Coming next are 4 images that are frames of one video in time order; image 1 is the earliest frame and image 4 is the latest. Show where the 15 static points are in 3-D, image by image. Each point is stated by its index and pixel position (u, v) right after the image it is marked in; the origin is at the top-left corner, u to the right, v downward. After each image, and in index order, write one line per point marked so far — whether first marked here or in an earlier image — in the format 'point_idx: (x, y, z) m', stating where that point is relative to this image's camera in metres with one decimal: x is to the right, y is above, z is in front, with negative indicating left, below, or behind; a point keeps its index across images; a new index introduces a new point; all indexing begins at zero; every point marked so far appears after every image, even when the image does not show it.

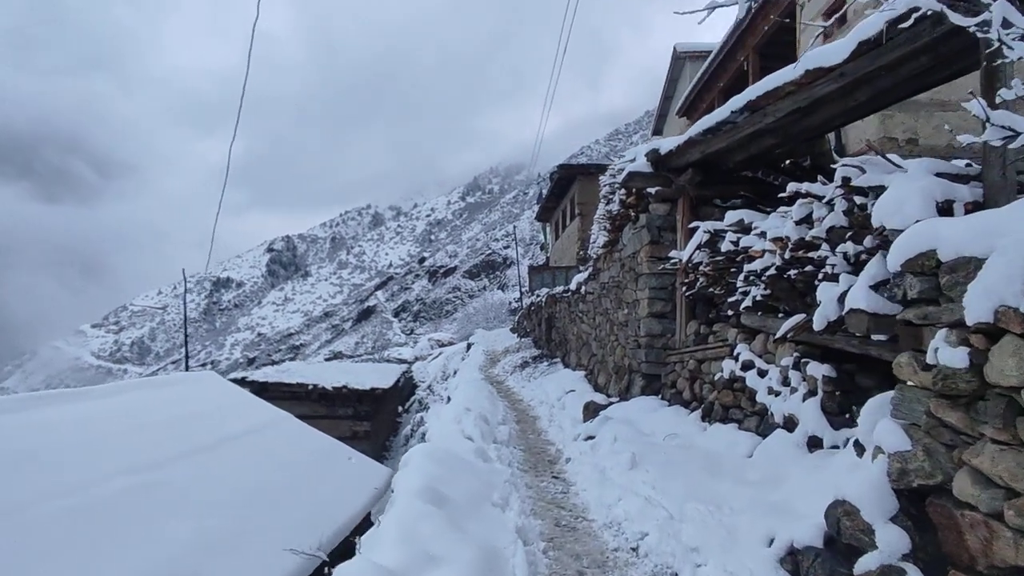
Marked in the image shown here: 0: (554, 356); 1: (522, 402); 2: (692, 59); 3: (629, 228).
0: (+1.0, -1.5, +13.8) m
1: (+0.2, -1.8, +9.6) m
2: (+5.7, +7.2, +19.1) m
3: (+1.5, +0.8, +7.8) m
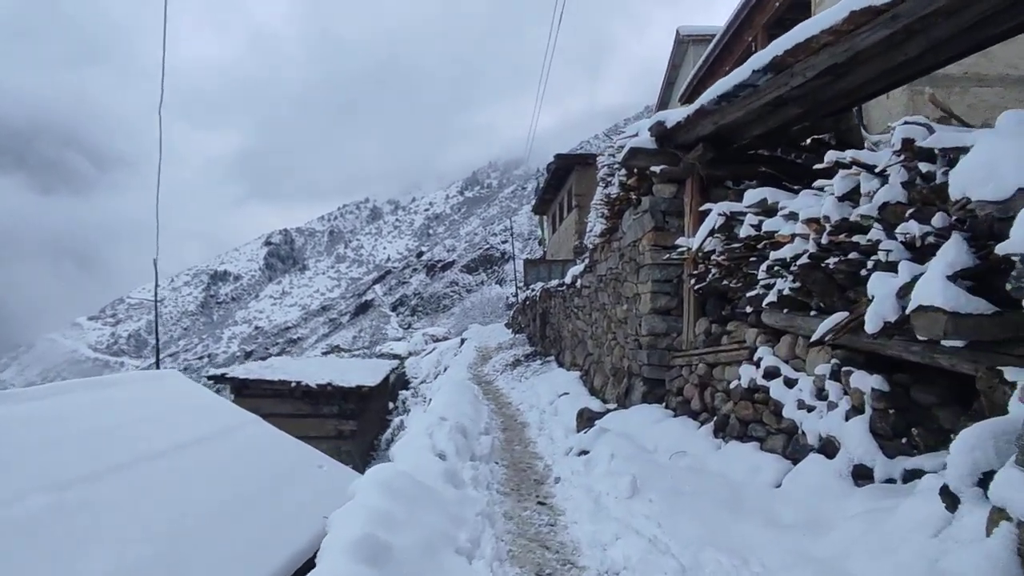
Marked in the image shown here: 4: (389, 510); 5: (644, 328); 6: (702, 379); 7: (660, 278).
0: (+0.8, -1.4, +12.9) m
1: (0.0, -1.7, +8.7) m
2: (+5.5, +7.4, +18.2) m
3: (+1.3, +0.9, +6.9) m
4: (-0.7, -1.3, +3.5) m
5: (+1.3, -0.4, +6.2) m
6: (+1.7, -0.8, +5.3) m
7: (+1.5, +0.1, +6.1) m
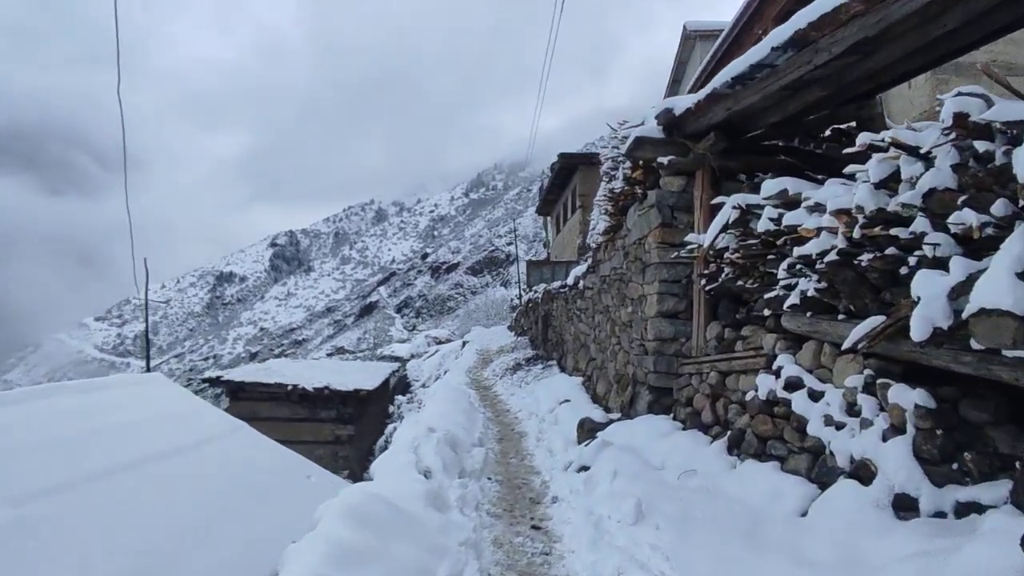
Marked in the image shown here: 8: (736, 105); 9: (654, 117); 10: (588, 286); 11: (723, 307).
0: (+0.8, -1.4, +12.5) m
1: (0.0, -1.7, +8.3) m
2: (+5.6, +7.3, +17.8) m
3: (+1.3, +0.8, +6.5) m
4: (-0.8, -1.3, +3.0) m
5: (+1.3, -0.4, +5.7) m
6: (+1.6, -0.8, +4.8) m
7: (+1.5, +0.1, +5.7) m
8: (+1.8, +1.5, +5.0) m
9: (+1.3, +1.6, +5.8) m
10: (+1.2, 0.0, +9.2) m
11: (+1.7, -0.2, +5.0) m
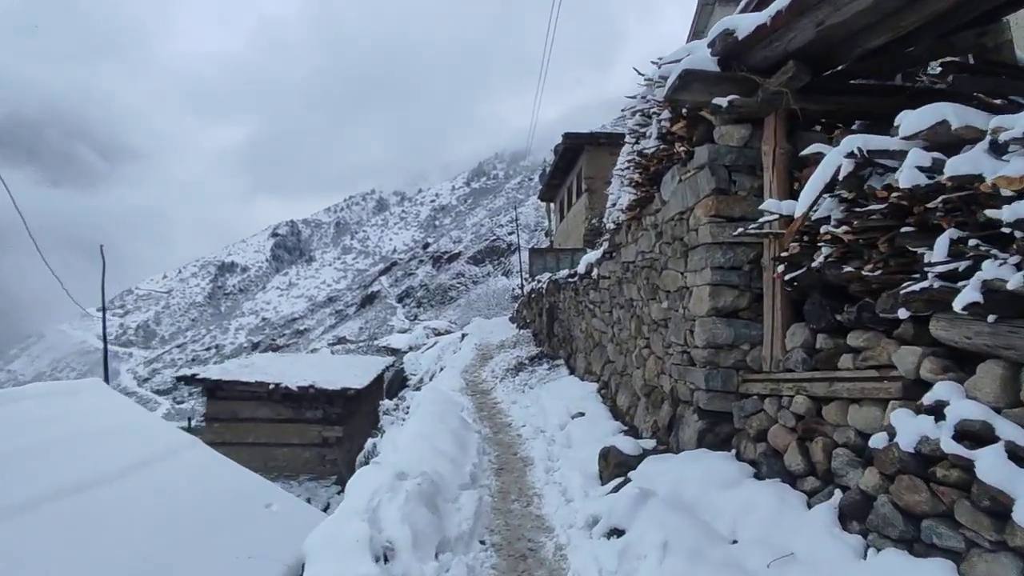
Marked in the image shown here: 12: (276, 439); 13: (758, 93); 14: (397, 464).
0: (+0.8, -1.2, +11.0) m
1: (0.0, -1.6, +6.8) m
2: (+5.6, +7.6, +16.1) m
3: (+1.3, +0.9, +5.0) m
4: (-0.8, -1.2, +1.6) m
5: (+1.3, -0.3, +4.3) m
6: (+1.6, -0.7, +3.4) m
7: (+1.5, +0.2, +4.2) m
8: (+1.9, +1.6, +3.5) m
9: (+1.4, +1.7, +4.3) m
10: (+1.2, +0.2, +7.7) m
11: (+1.8, -0.1, +3.5) m
12: (-6.2, -4.0, +16.0) m
13: (+1.7, +1.3, +4.2) m
14: (-0.8, -1.2, +4.4) m
